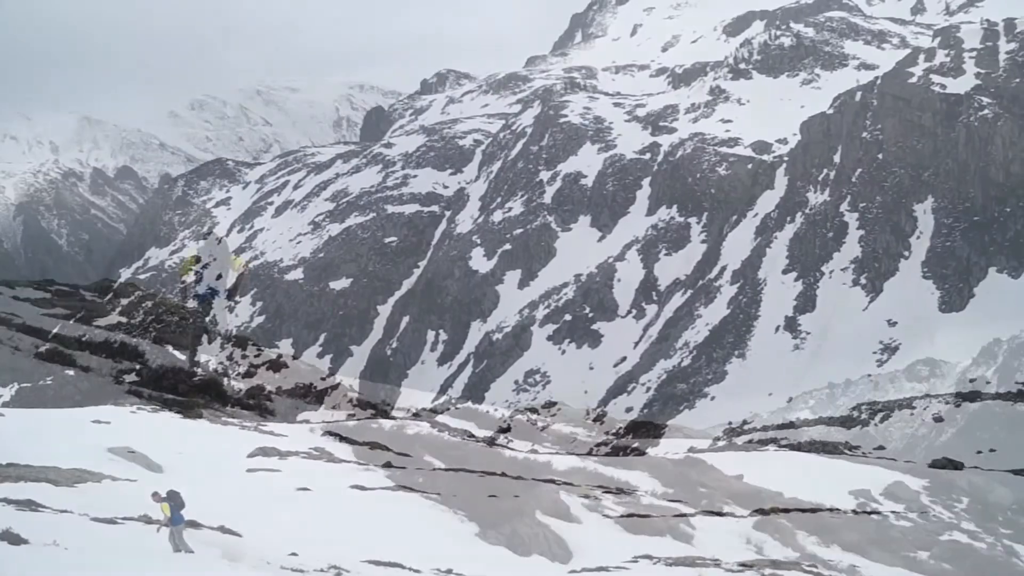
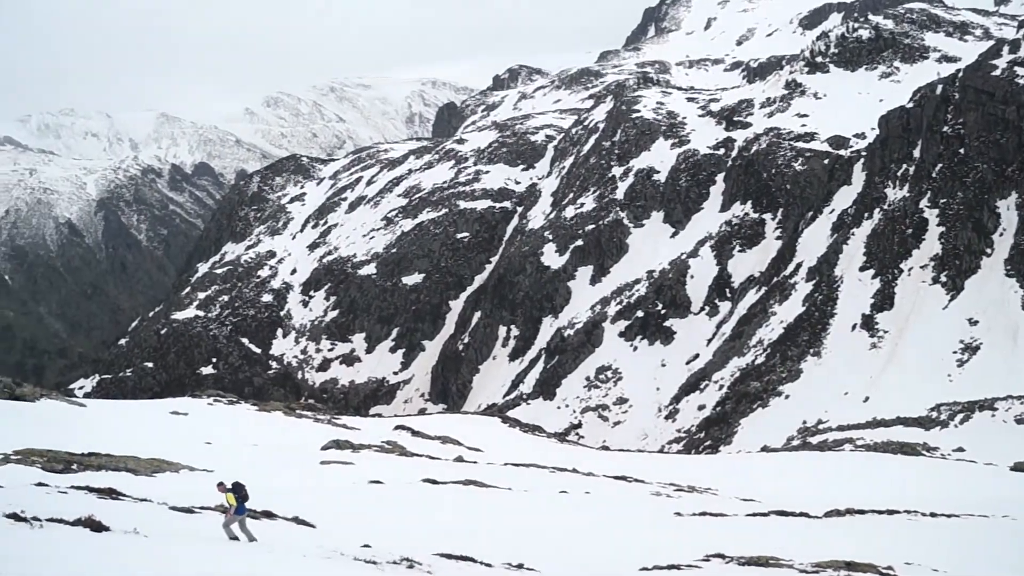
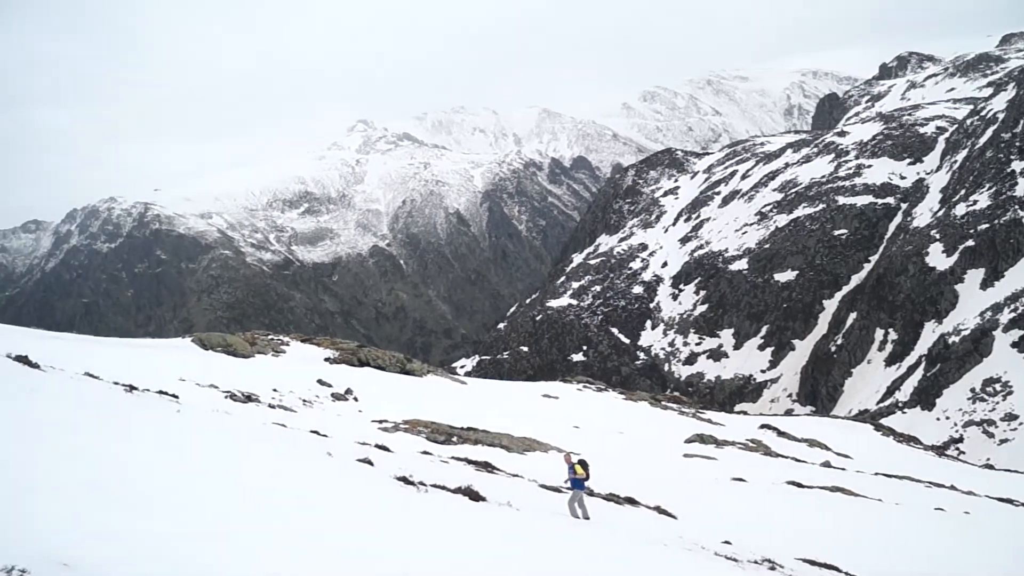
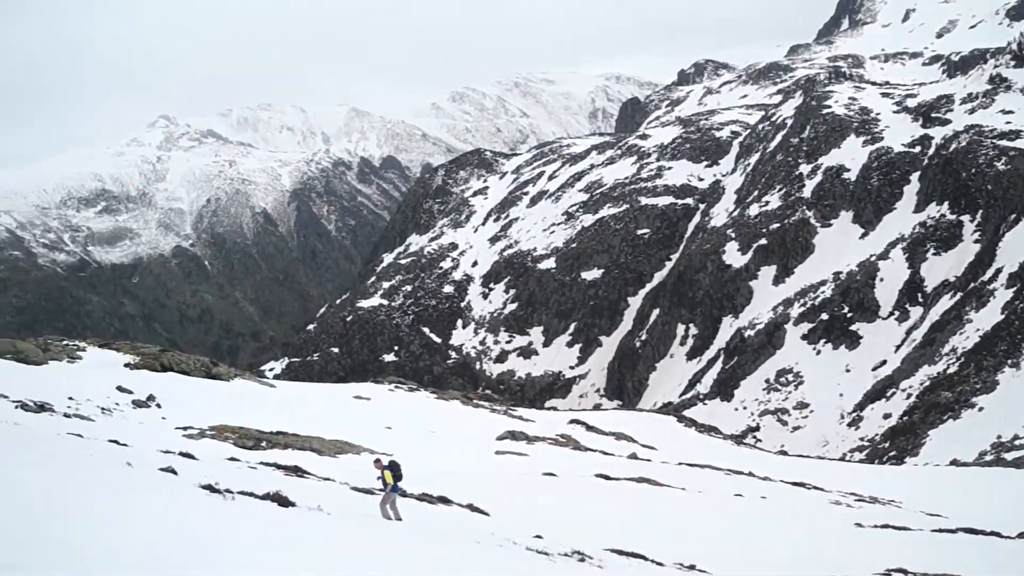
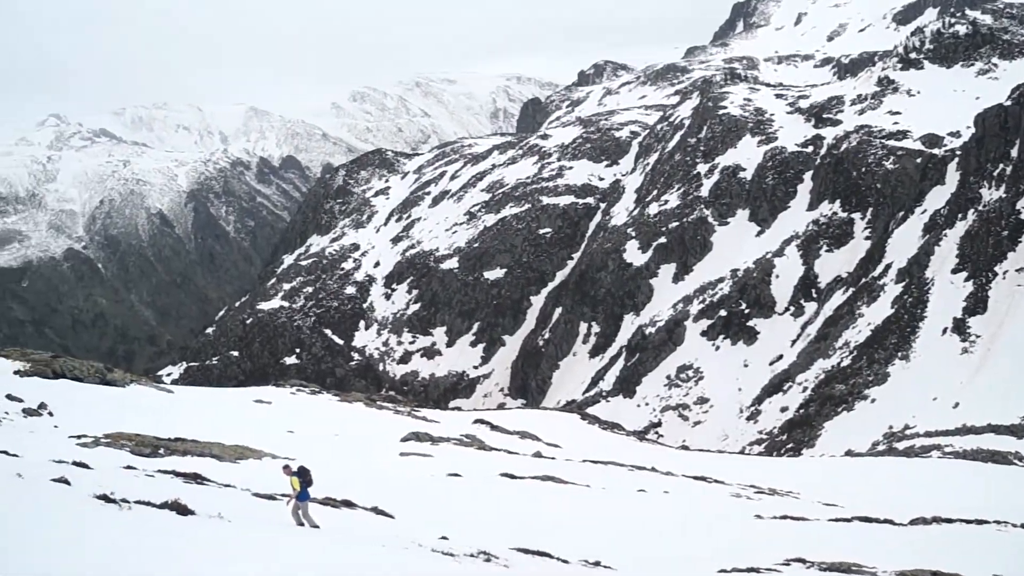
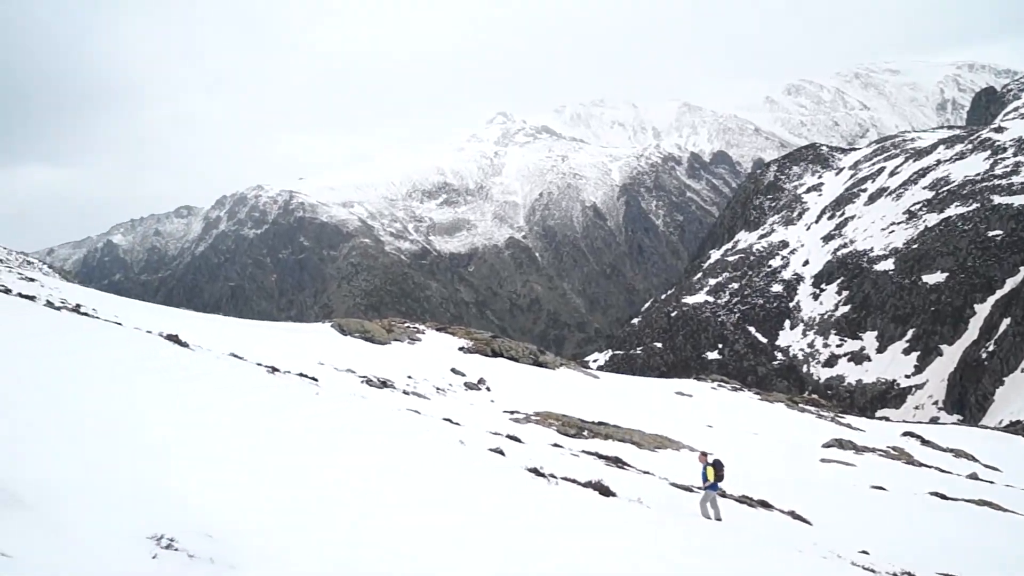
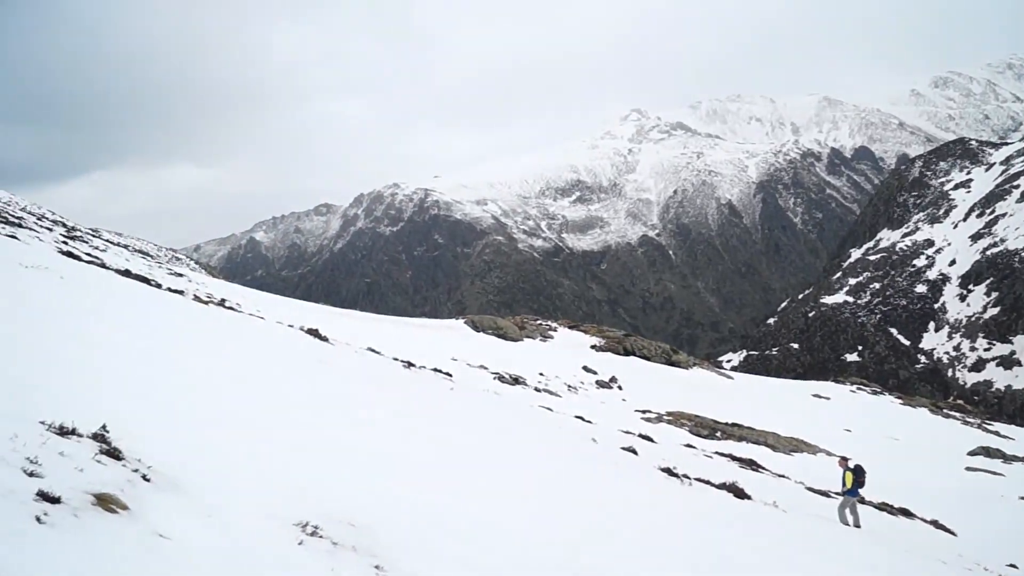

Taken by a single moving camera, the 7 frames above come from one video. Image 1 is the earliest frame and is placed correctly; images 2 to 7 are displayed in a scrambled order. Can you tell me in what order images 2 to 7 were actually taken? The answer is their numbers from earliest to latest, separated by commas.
2, 5, 4, 3, 6, 7
